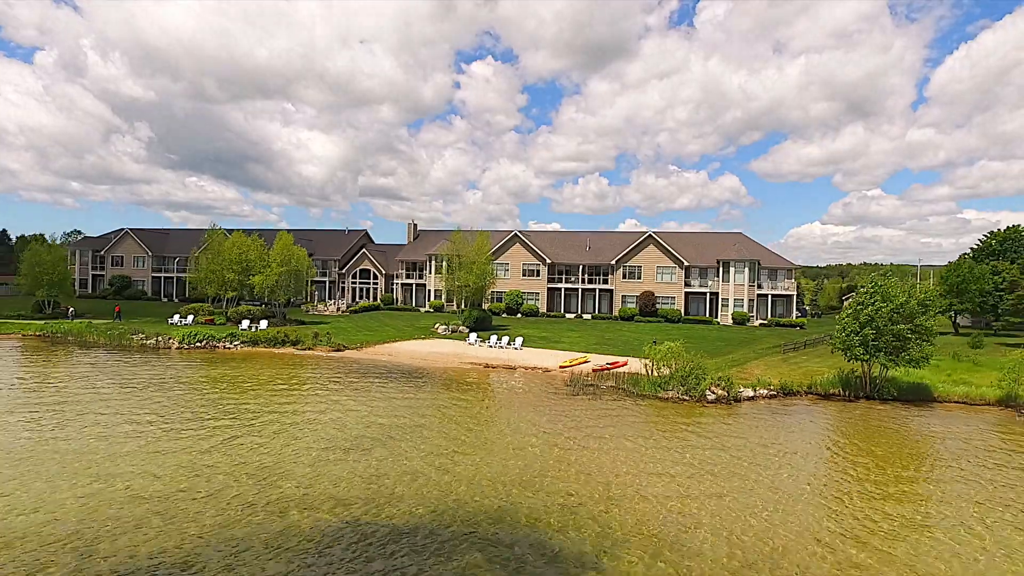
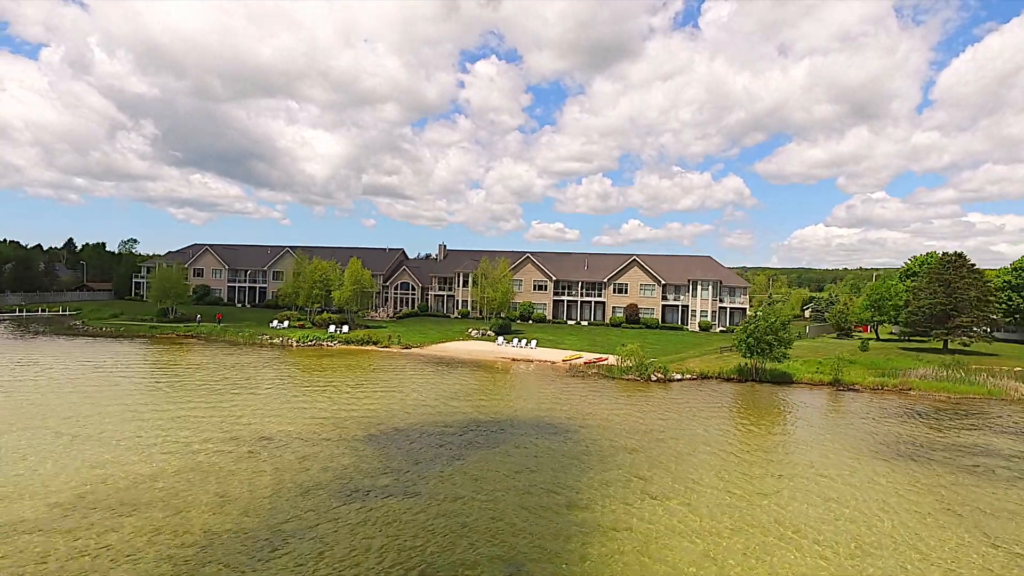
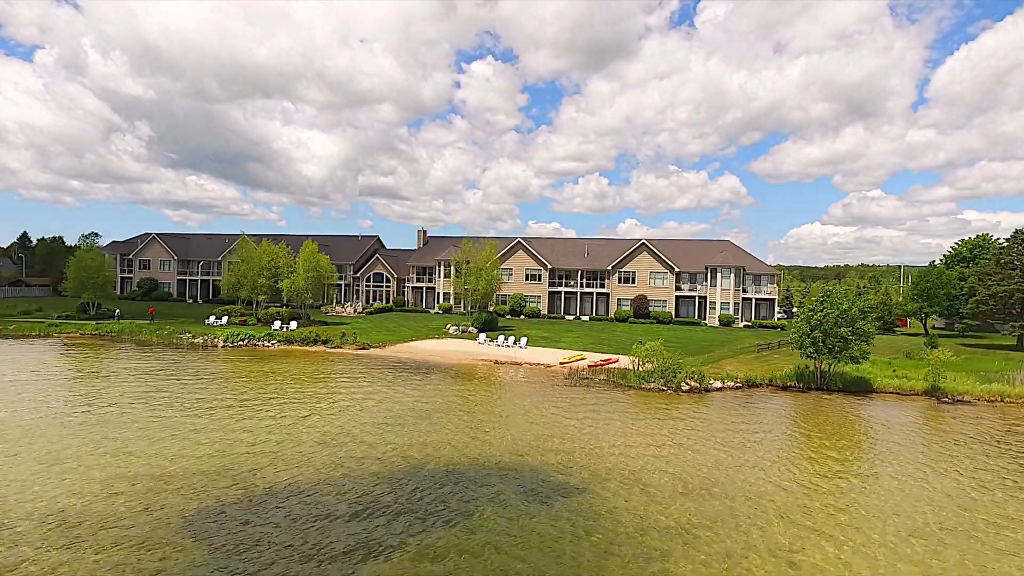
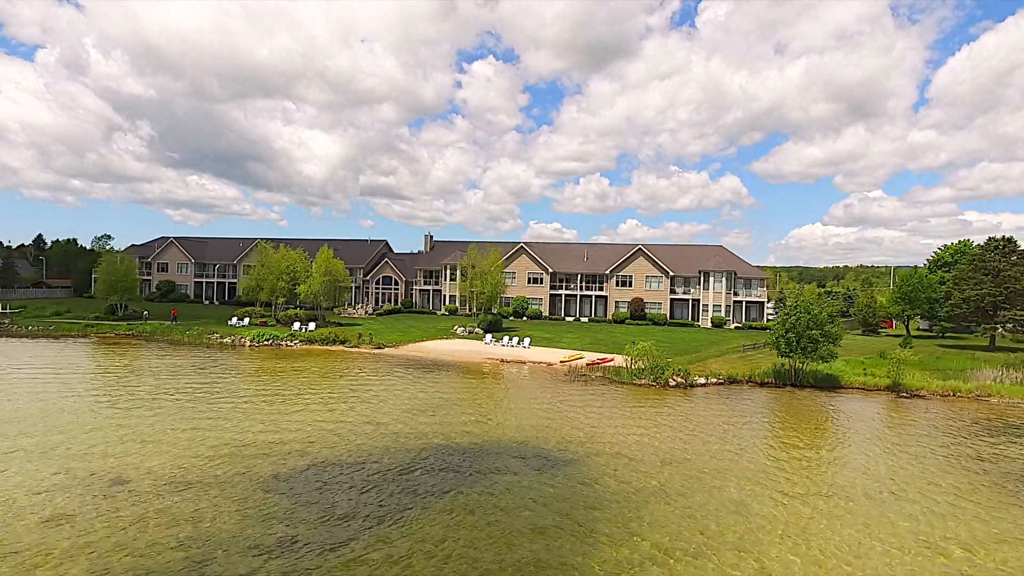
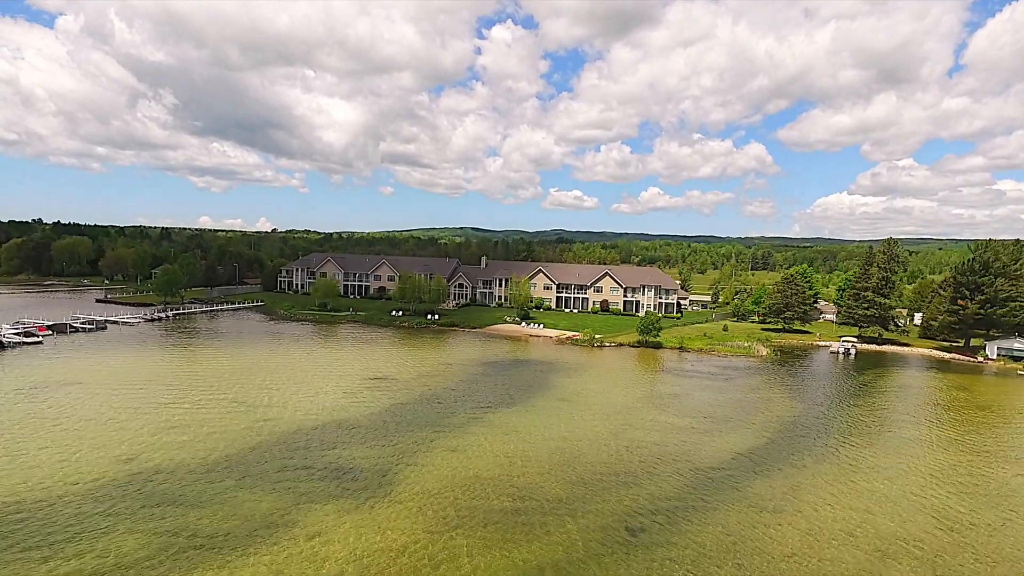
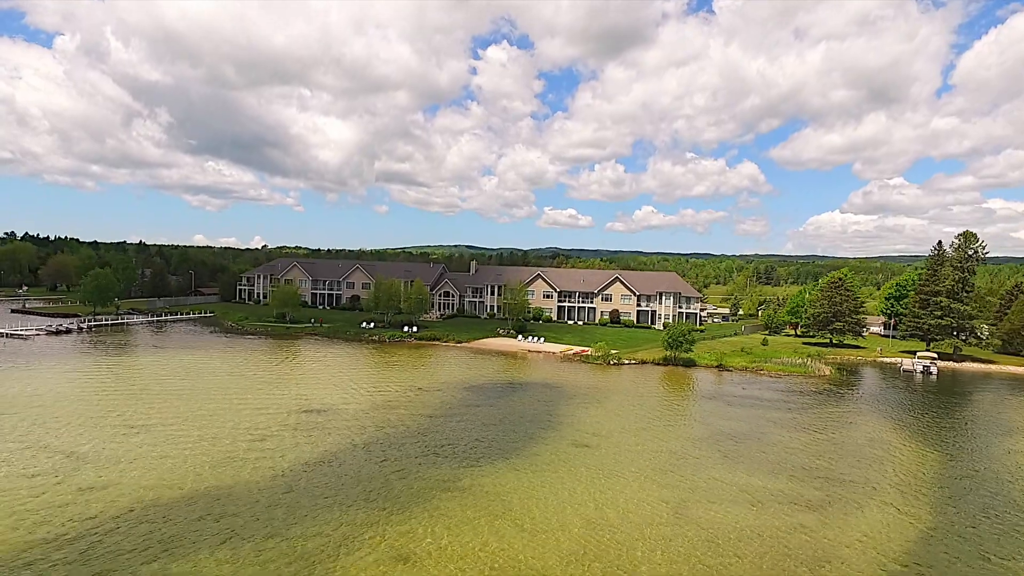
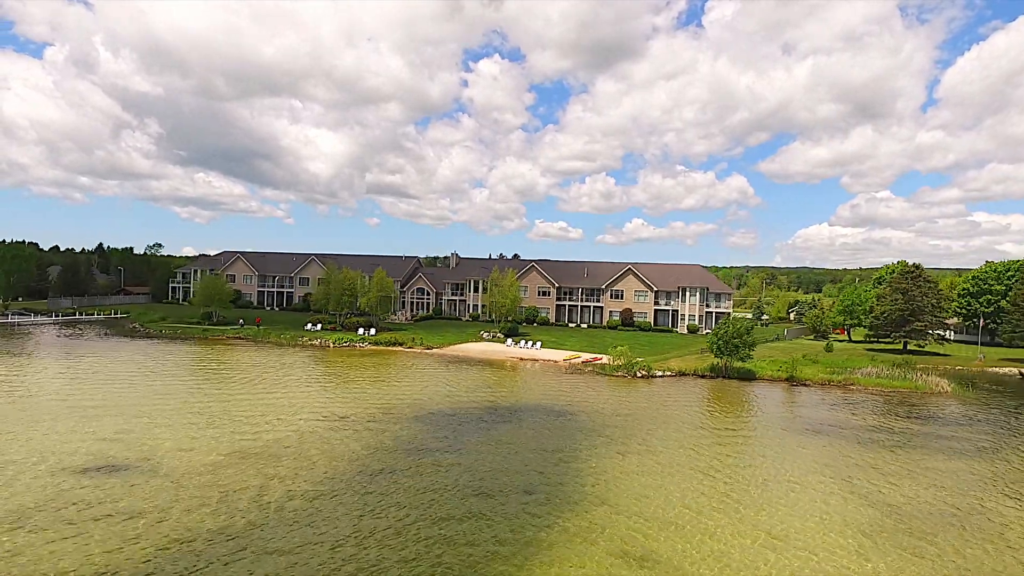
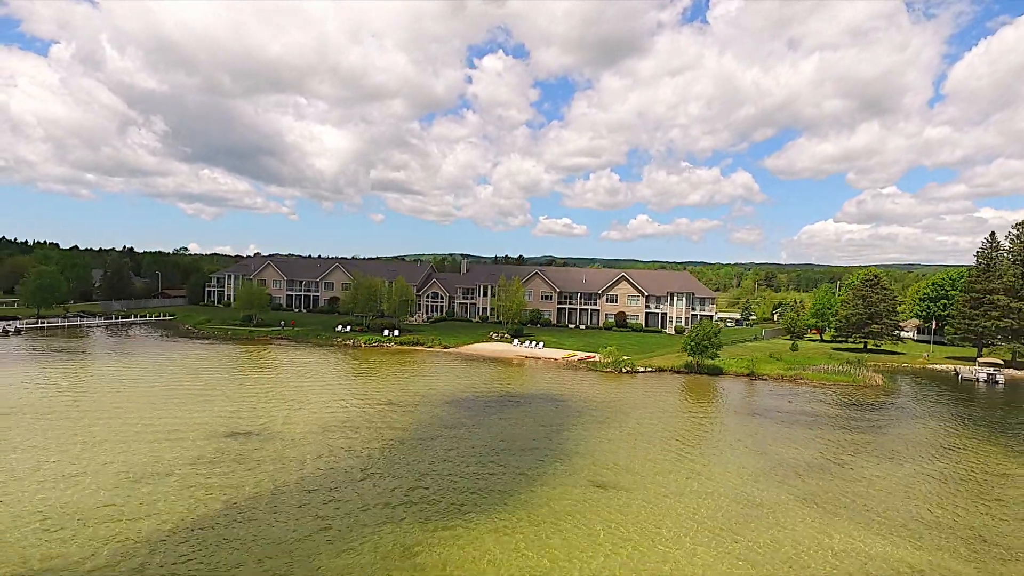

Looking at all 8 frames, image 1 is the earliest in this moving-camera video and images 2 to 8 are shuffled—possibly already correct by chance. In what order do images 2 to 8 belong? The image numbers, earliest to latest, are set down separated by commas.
3, 4, 2, 7, 8, 6, 5
